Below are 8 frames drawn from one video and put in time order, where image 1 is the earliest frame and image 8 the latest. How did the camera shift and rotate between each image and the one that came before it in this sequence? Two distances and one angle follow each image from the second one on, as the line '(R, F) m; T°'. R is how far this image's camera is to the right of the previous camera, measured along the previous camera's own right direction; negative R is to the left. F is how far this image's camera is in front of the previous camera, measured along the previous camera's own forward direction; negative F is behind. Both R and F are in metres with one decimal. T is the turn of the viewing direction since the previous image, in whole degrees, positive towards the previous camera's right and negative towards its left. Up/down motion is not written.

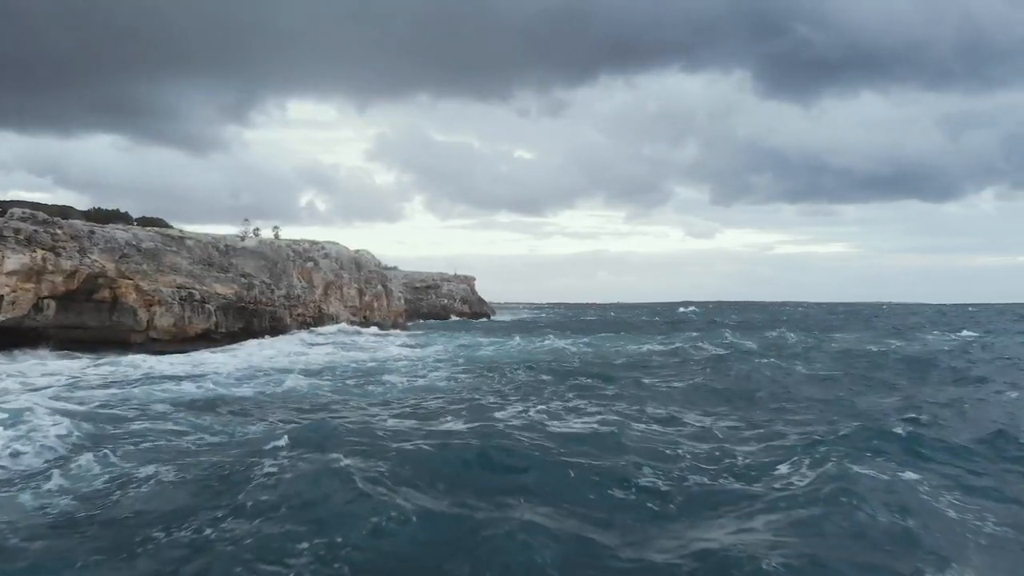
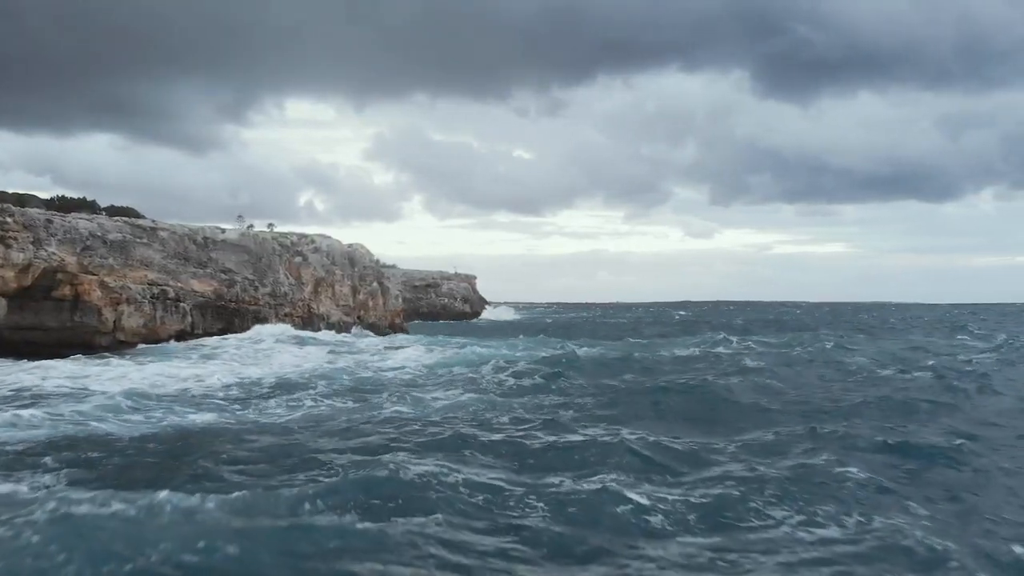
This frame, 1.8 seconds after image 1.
(-0.6, +3.7) m; 0°
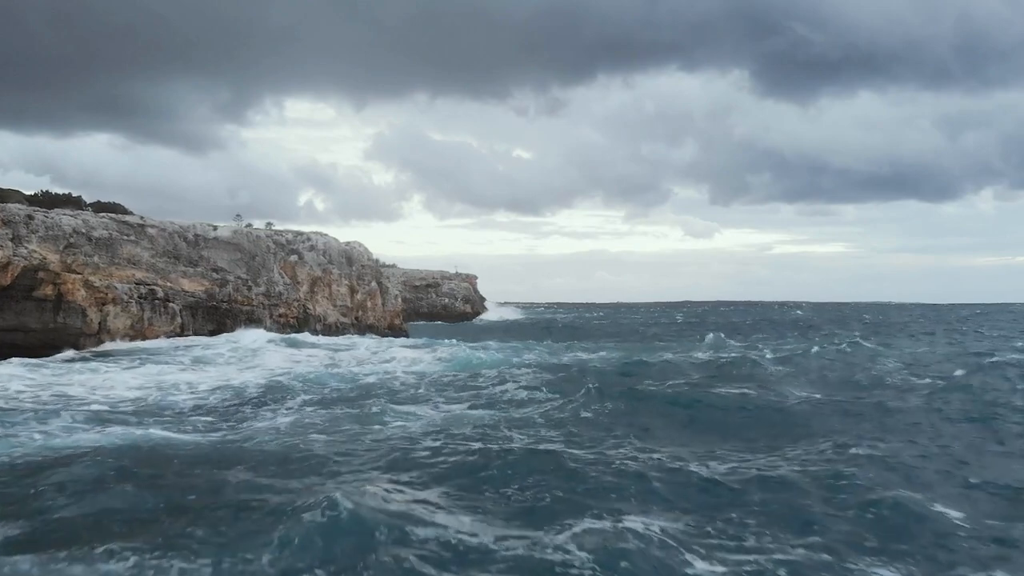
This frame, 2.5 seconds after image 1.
(-0.3, +1.5) m; 0°
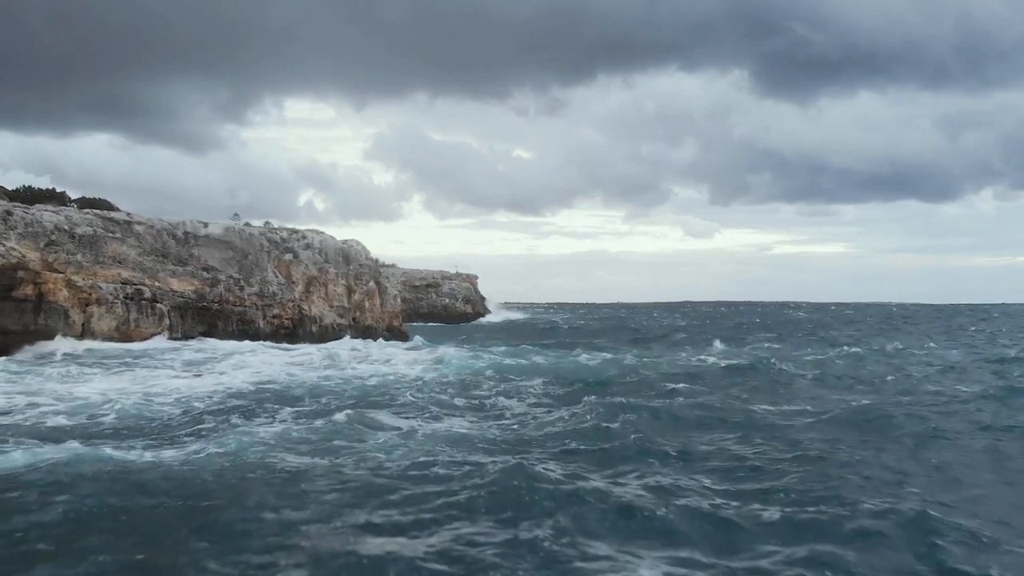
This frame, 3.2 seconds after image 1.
(-0.2, +1.5) m; 0°
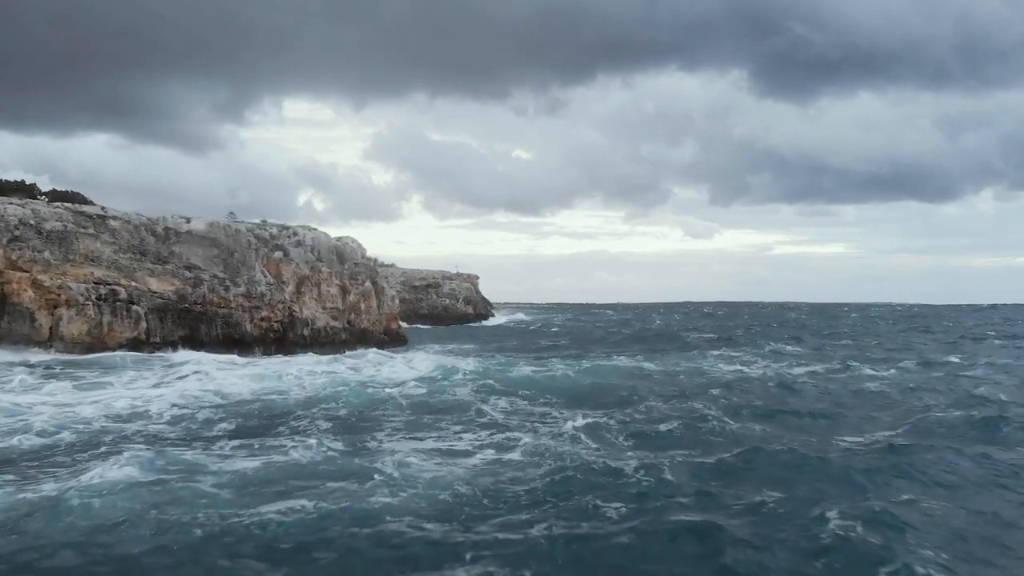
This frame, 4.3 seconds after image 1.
(-0.4, +2.4) m; 0°
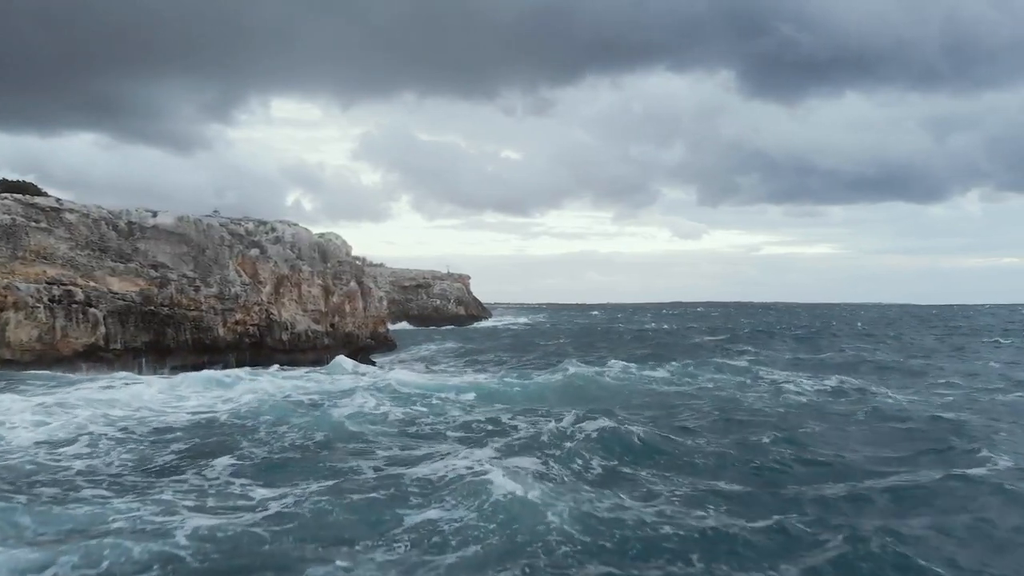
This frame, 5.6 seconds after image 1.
(-0.4, +2.4) m; +1°
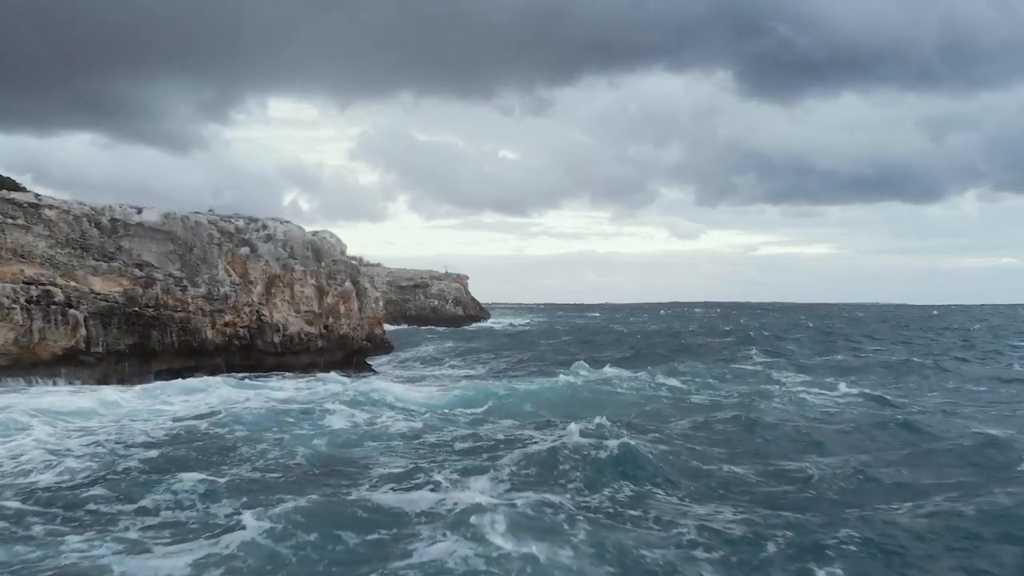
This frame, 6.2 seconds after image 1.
(-0.2, +1.2) m; 0°
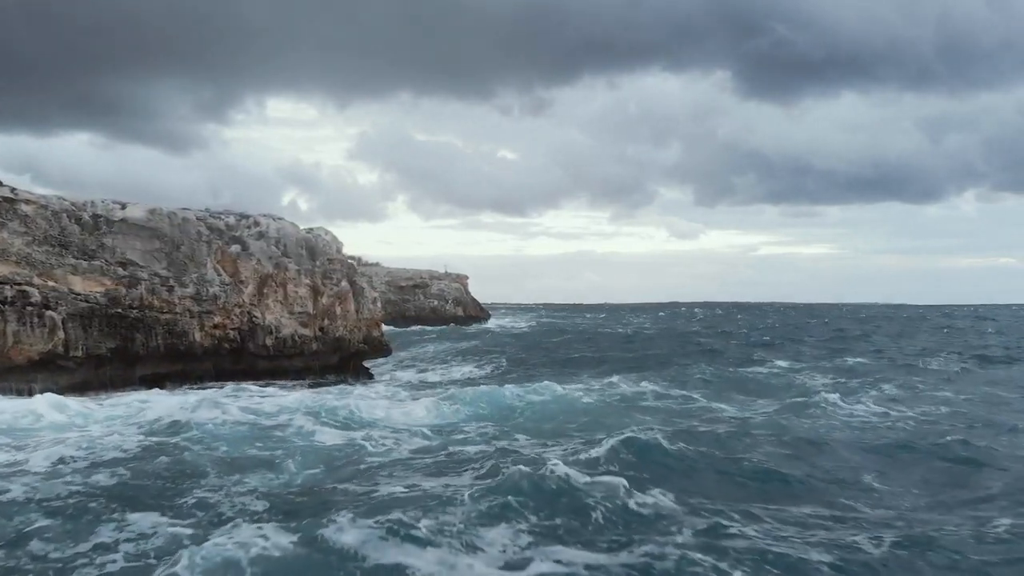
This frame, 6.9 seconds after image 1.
(-0.3, +1.4) m; 0°
